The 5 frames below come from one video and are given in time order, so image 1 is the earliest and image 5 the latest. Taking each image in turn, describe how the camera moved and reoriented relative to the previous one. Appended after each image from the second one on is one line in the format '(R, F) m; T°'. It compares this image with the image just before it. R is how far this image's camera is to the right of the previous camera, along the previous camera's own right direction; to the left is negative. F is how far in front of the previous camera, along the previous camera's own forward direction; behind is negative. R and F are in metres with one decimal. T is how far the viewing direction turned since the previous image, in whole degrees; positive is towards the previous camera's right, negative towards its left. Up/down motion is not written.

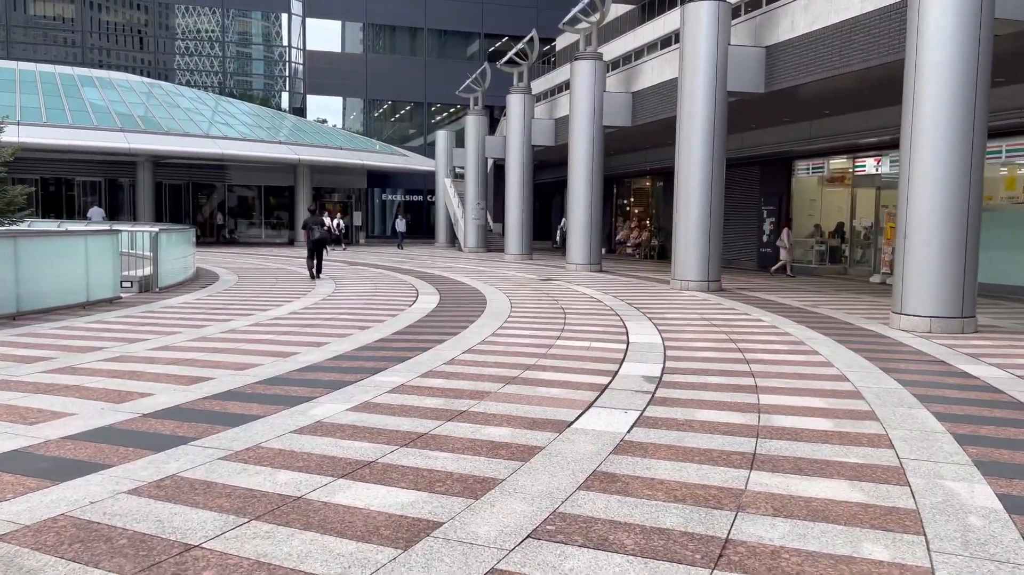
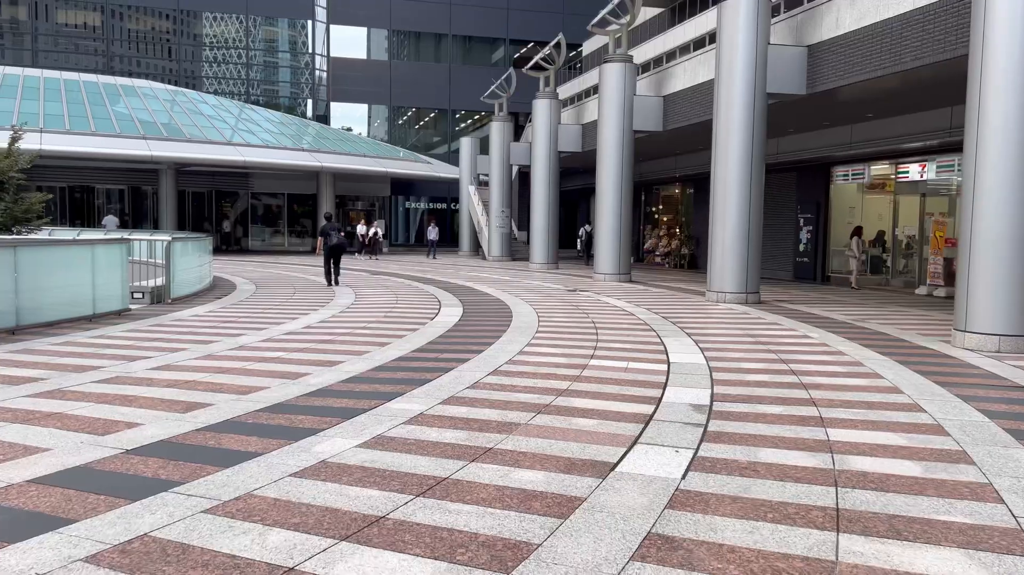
(-0.1, +0.7) m; -2°
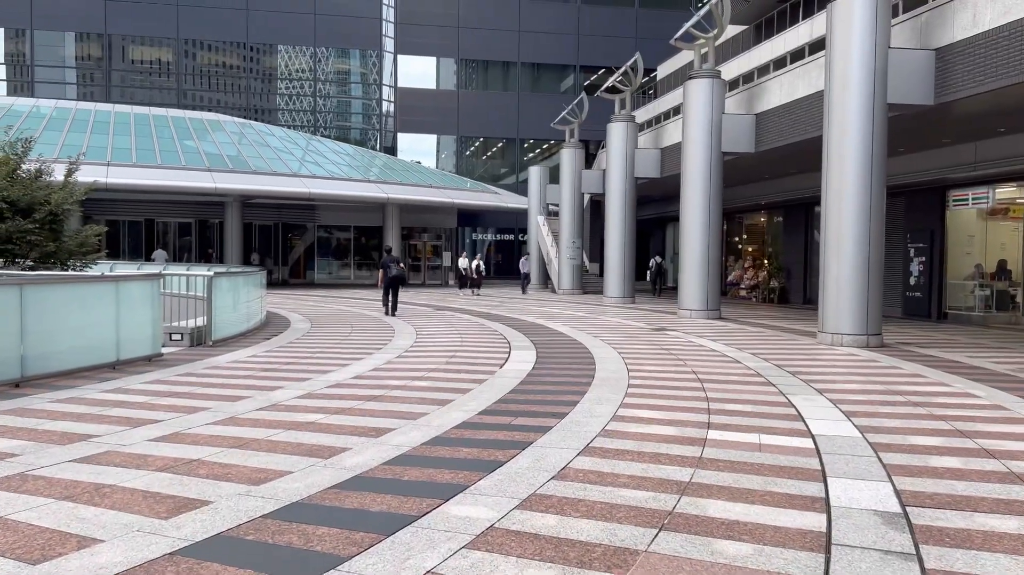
(-0.2, +1.8) m; -5°
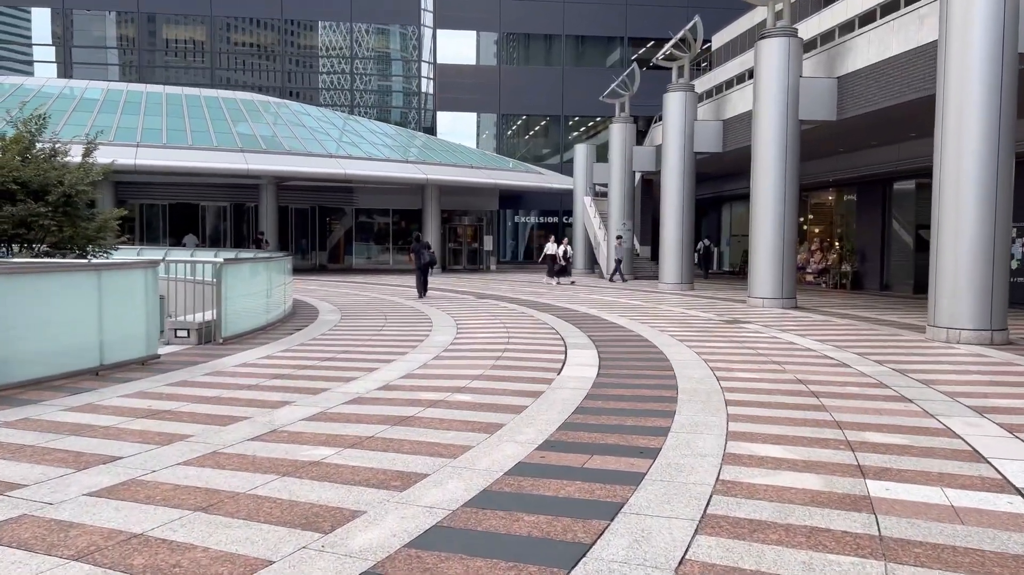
(-0.2, +1.8) m; -3°
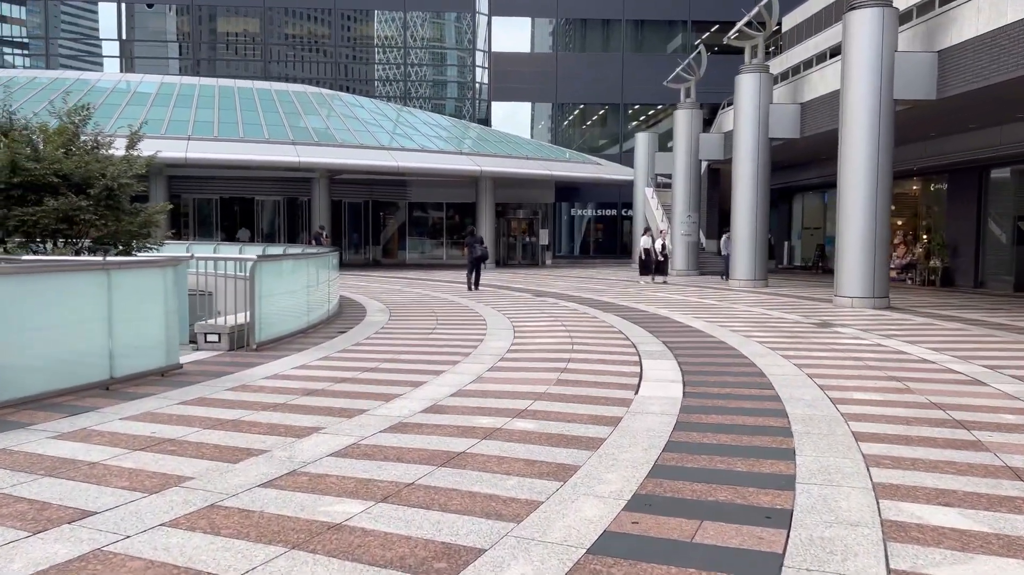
(-0.1, +1.3) m; -4°
